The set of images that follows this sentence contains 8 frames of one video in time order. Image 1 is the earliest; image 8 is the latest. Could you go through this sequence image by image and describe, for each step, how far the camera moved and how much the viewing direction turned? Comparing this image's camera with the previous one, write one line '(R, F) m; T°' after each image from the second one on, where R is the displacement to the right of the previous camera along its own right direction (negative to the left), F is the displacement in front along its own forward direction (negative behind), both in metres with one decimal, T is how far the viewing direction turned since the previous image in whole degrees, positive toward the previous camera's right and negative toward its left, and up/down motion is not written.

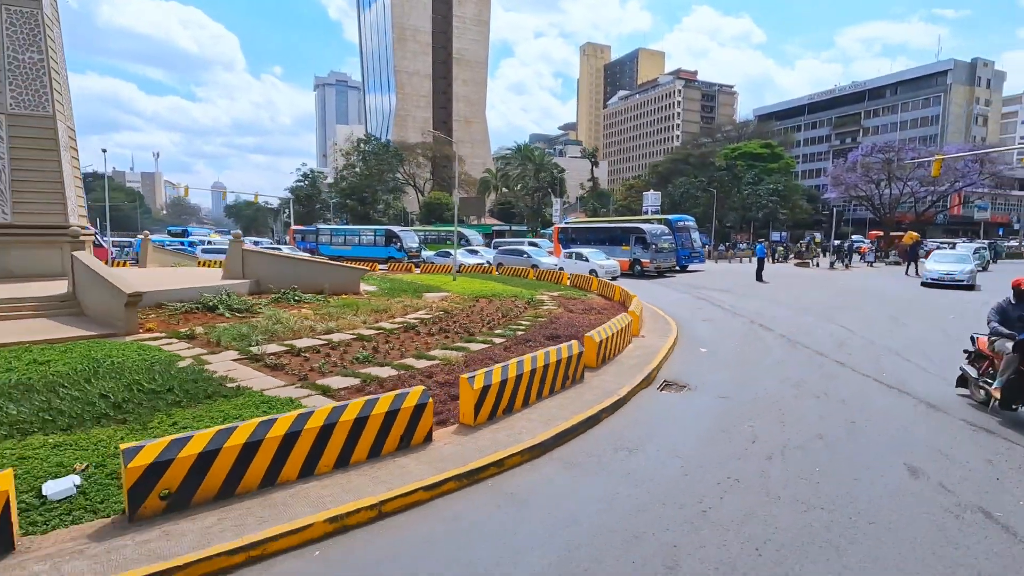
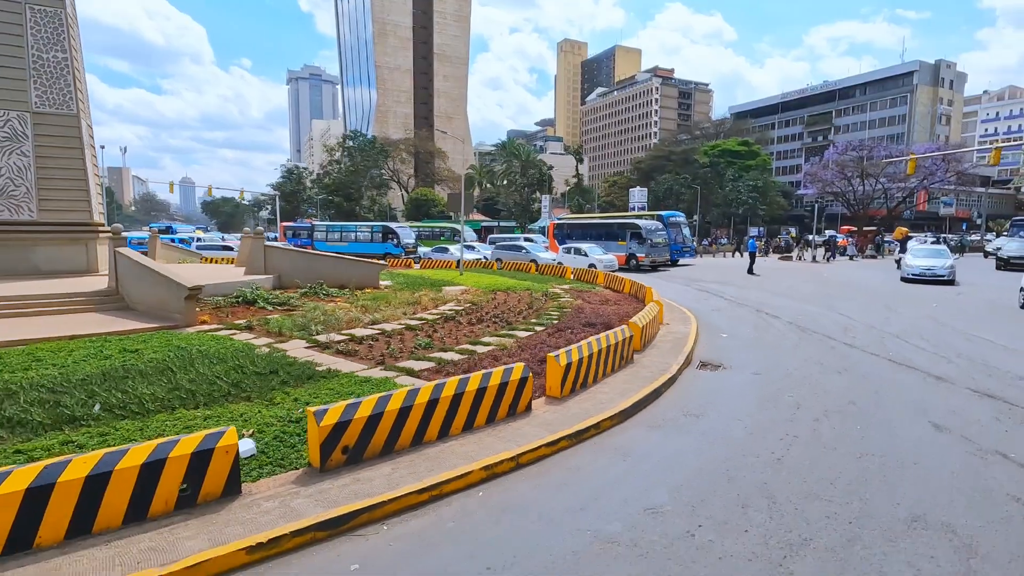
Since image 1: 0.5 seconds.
(-1.3, -0.8) m; +2°
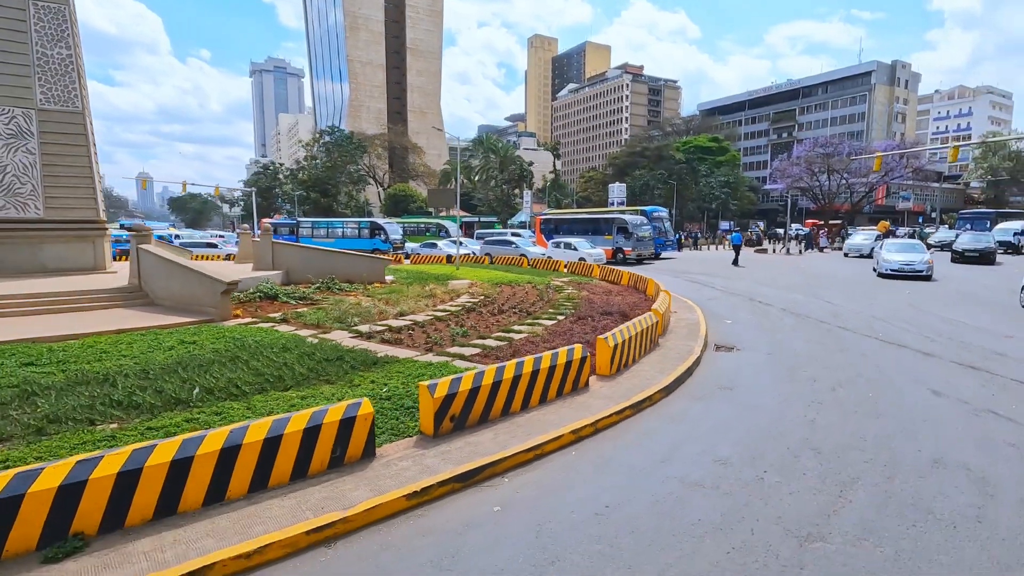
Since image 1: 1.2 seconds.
(-1.1, -0.7) m; +3°
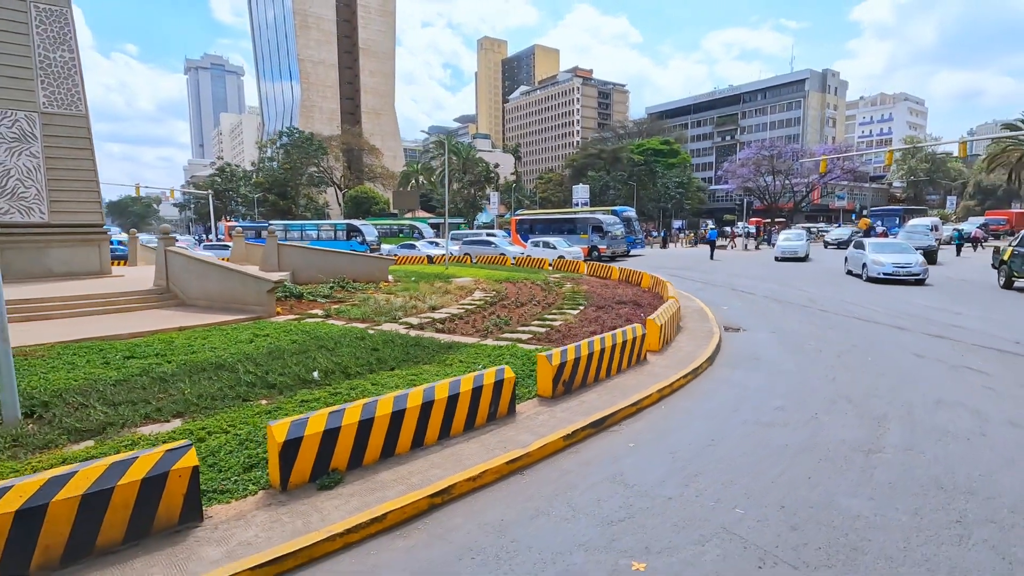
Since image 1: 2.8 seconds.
(-1.8, -1.0) m; +5°
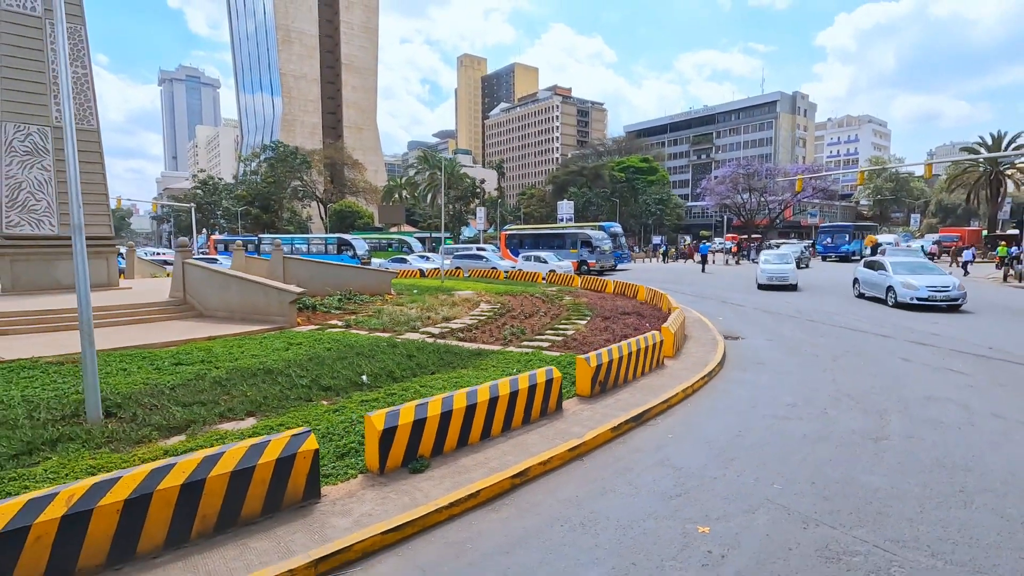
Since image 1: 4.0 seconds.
(-0.8, -0.6) m; +2°
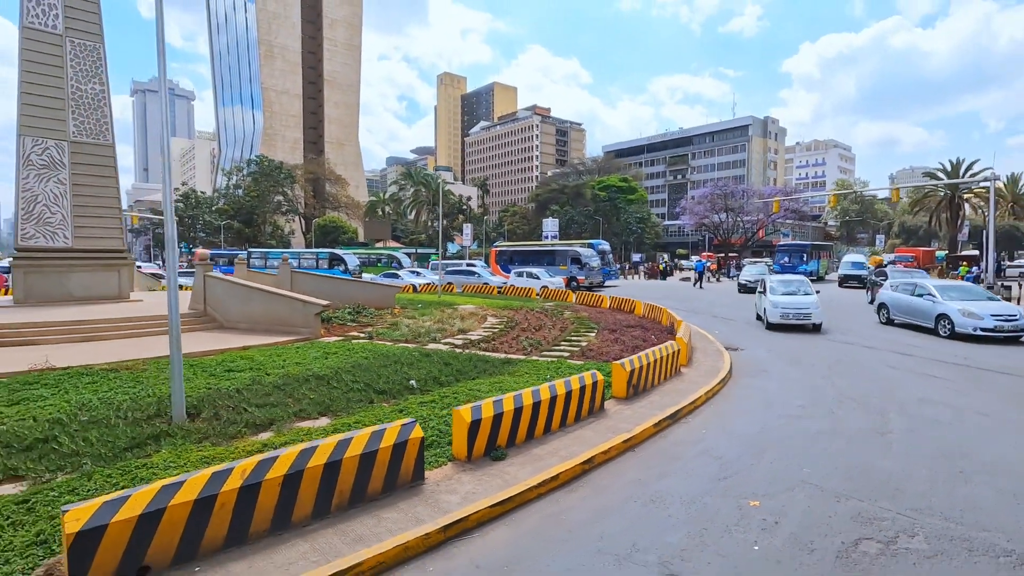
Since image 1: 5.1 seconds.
(-1.0, -0.7) m; +3°
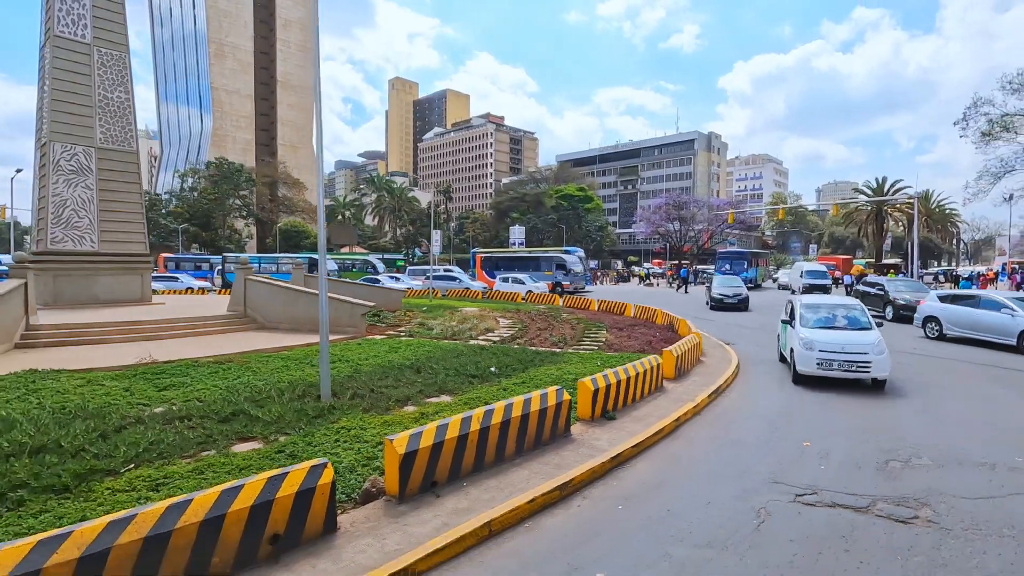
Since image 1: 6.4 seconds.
(-2.1, -1.5) m; +6°
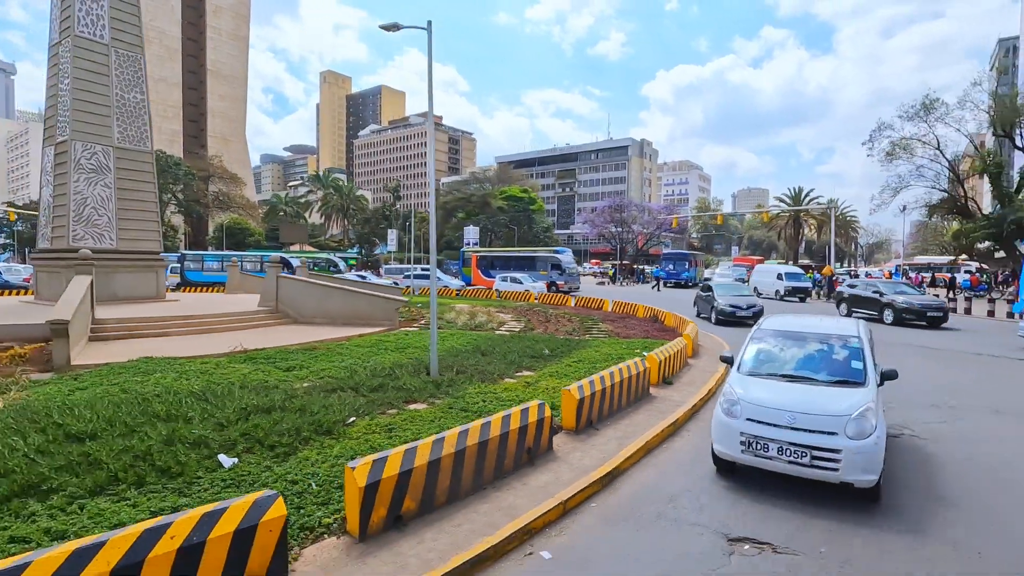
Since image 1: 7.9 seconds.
(-2.5, -1.7) m; +7°
